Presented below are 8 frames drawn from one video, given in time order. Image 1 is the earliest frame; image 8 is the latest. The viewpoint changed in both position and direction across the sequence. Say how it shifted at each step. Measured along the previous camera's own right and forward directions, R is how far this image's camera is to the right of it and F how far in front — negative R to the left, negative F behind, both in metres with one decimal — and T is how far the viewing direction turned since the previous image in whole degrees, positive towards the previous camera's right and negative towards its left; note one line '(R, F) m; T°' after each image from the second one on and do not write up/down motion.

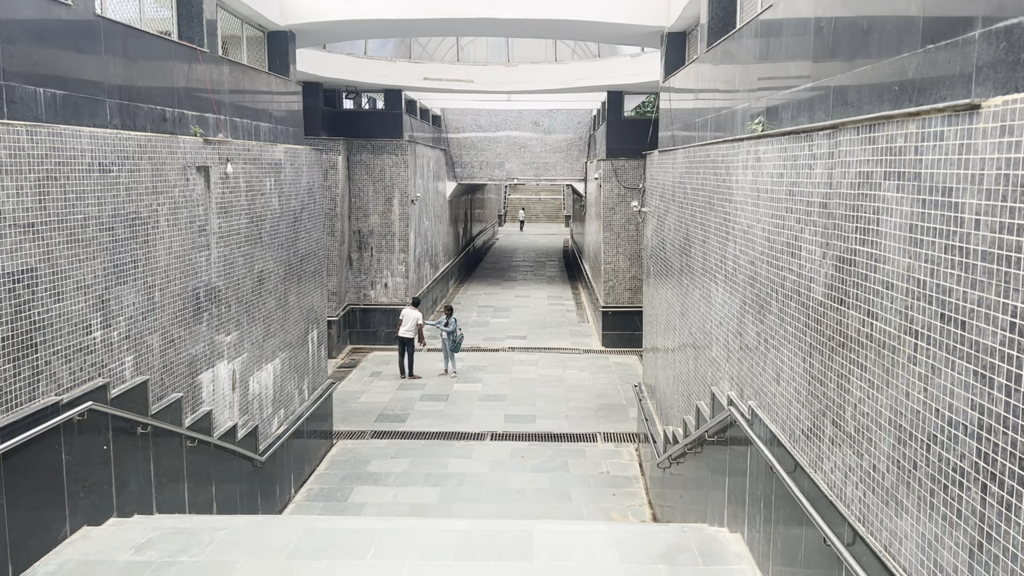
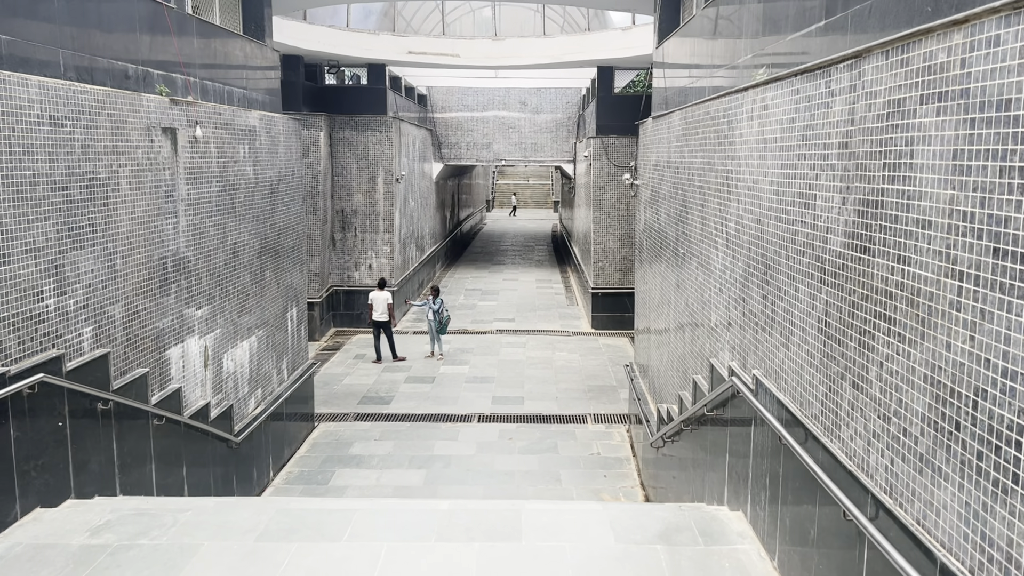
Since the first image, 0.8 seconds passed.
(0.0, +0.3) m; +1°
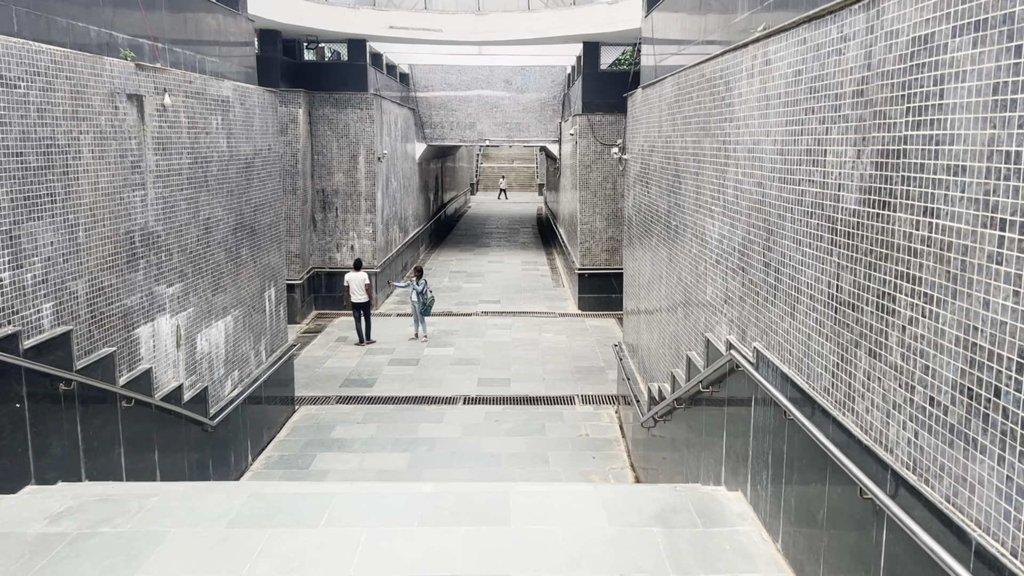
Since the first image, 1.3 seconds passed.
(0.0, +0.2) m; +1°
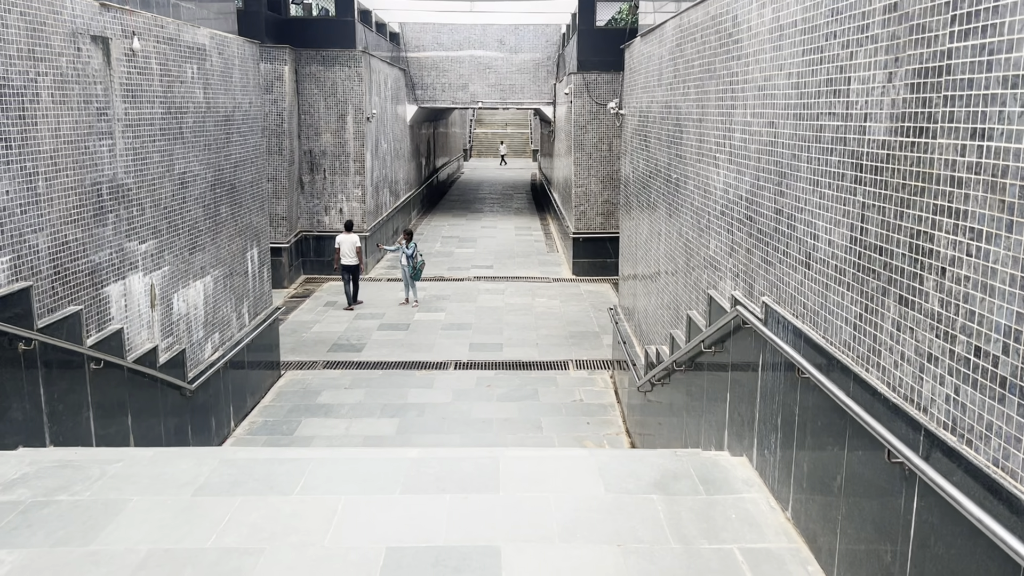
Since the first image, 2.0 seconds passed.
(0.0, +0.3) m; 0°
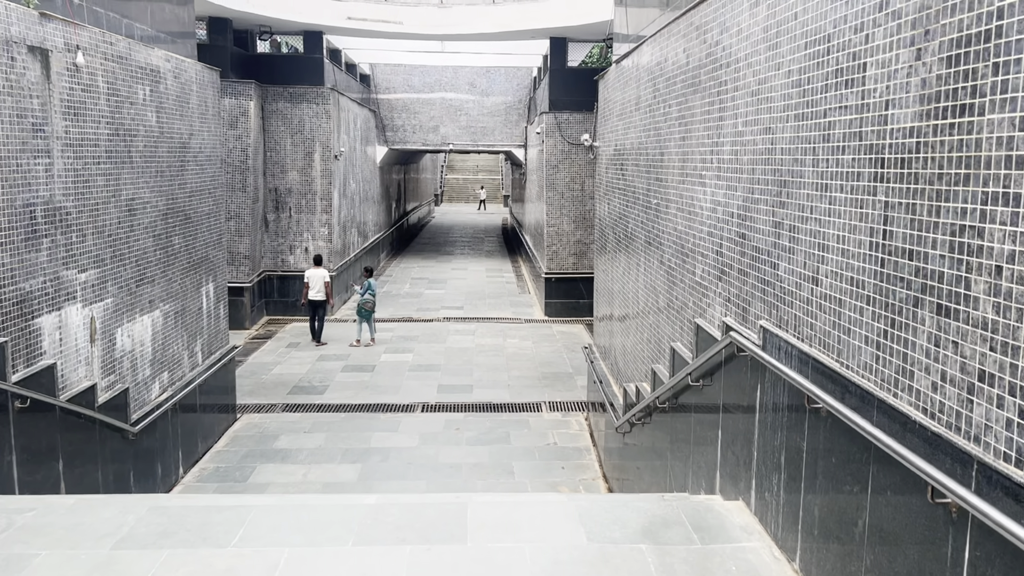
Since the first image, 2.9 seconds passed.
(0.0, +0.3) m; +2°
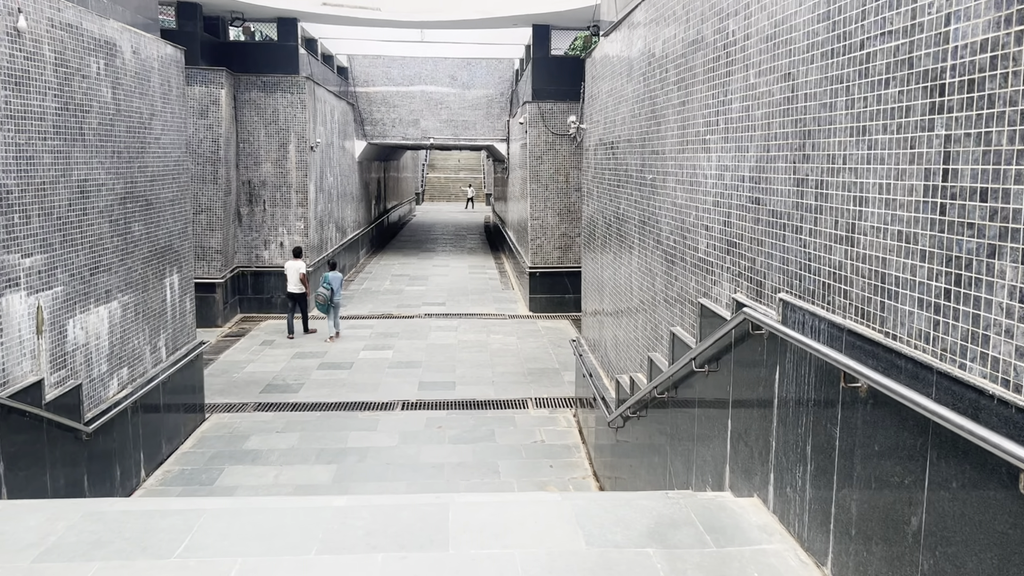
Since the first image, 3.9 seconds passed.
(0.0, +0.4) m; +1°
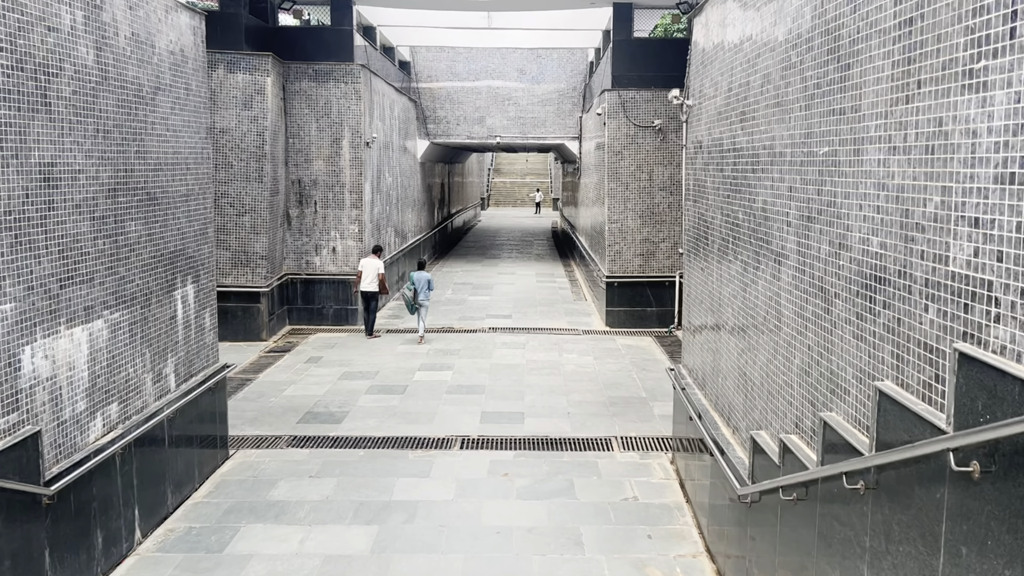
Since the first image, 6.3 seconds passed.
(-0.1, +1.4) m; -4°
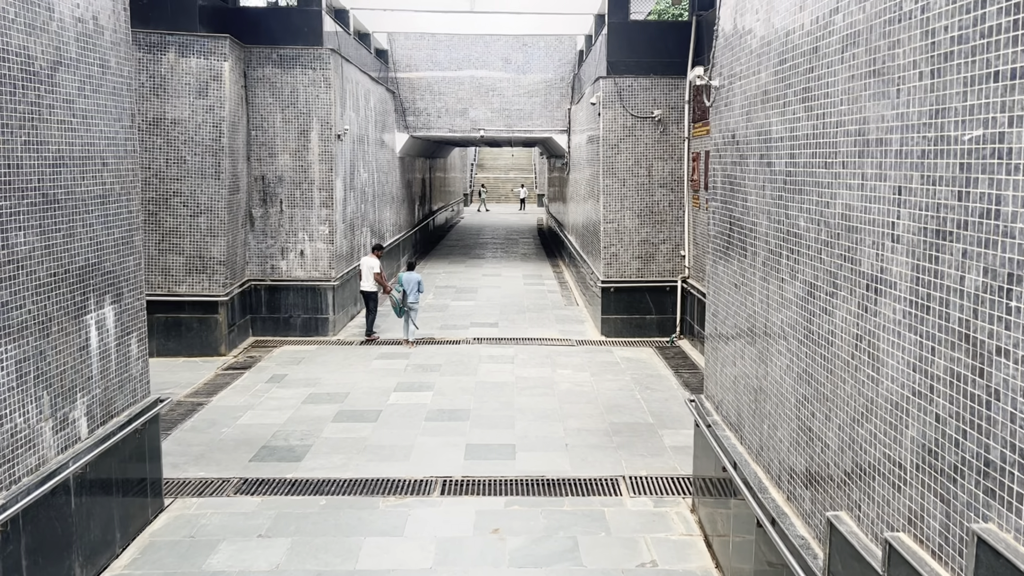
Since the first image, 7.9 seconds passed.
(0.0, +1.0) m; +1°
